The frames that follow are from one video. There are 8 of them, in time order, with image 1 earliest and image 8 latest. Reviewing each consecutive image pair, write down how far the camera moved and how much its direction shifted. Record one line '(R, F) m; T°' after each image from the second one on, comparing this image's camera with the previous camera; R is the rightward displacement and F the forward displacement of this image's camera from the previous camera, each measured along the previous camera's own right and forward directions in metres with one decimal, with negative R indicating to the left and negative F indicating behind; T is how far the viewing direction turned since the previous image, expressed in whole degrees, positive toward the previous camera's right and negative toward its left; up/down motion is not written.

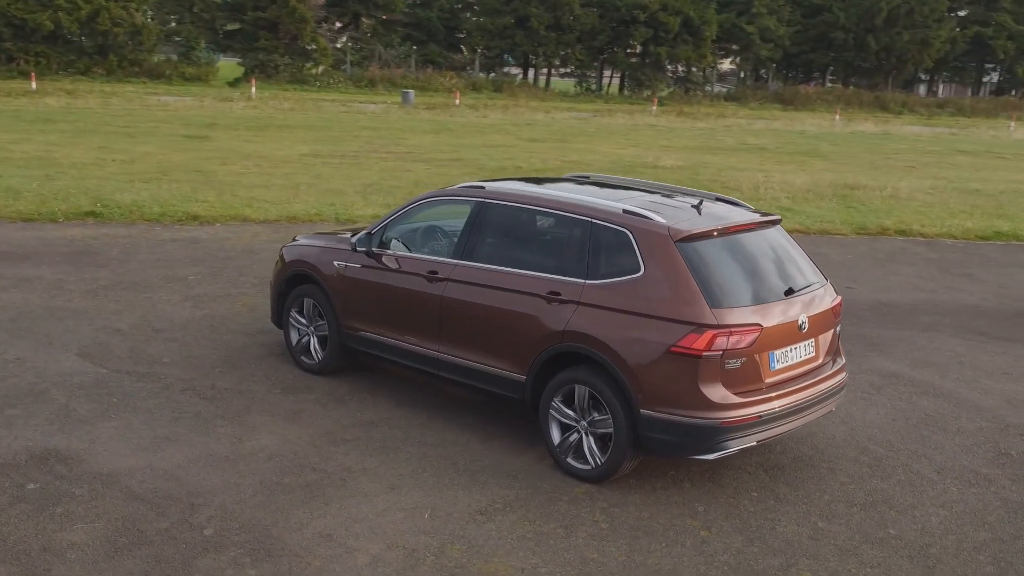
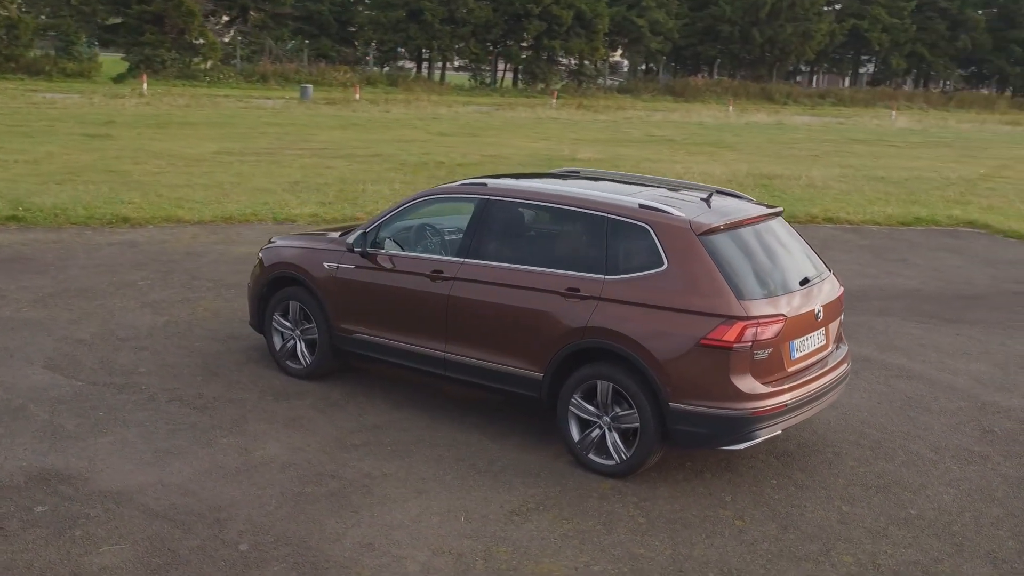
(-0.7, +0.1) m; +6°
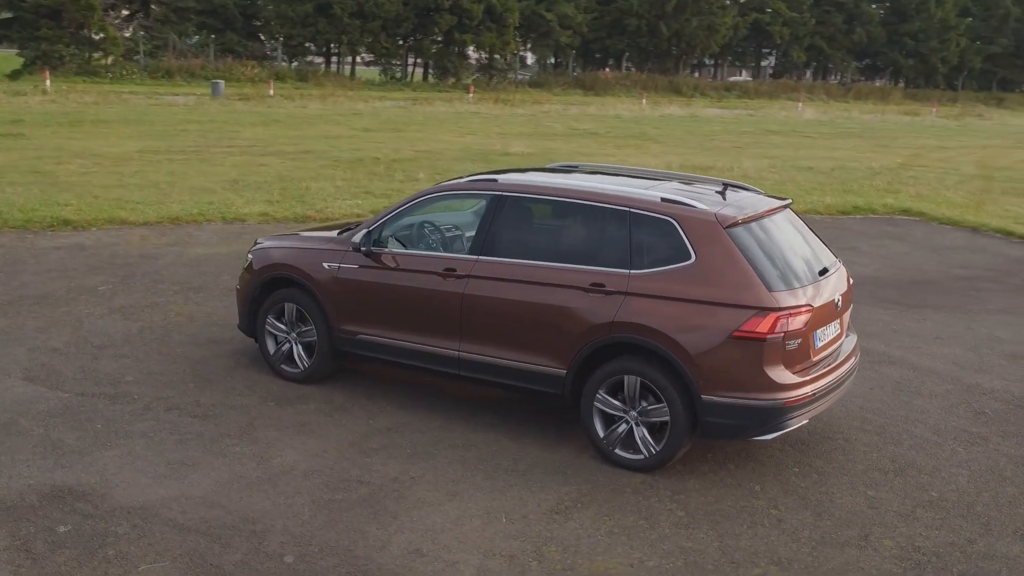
(-0.7, +0.1) m; +5°
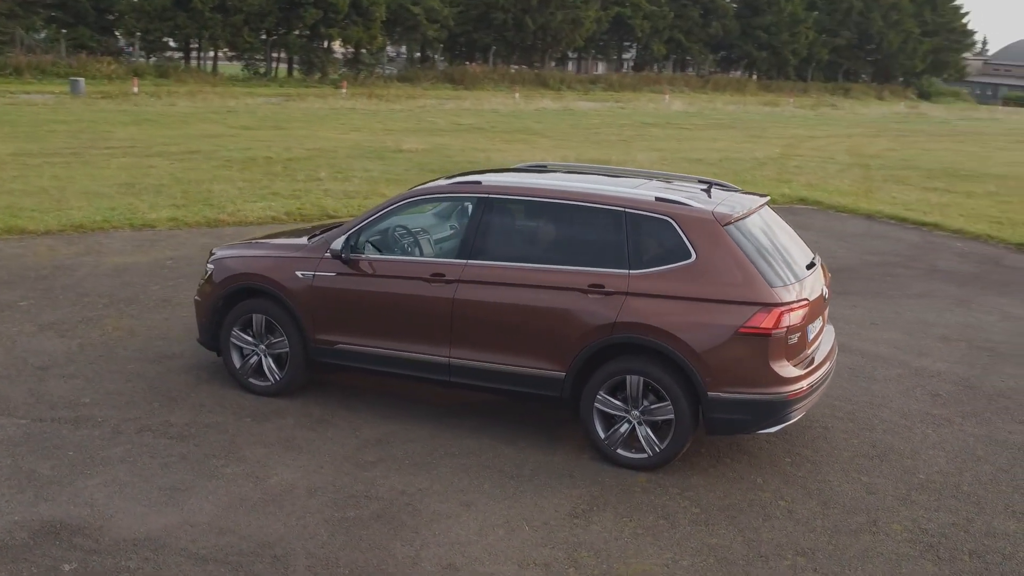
(-0.7, +0.1) m; +7°
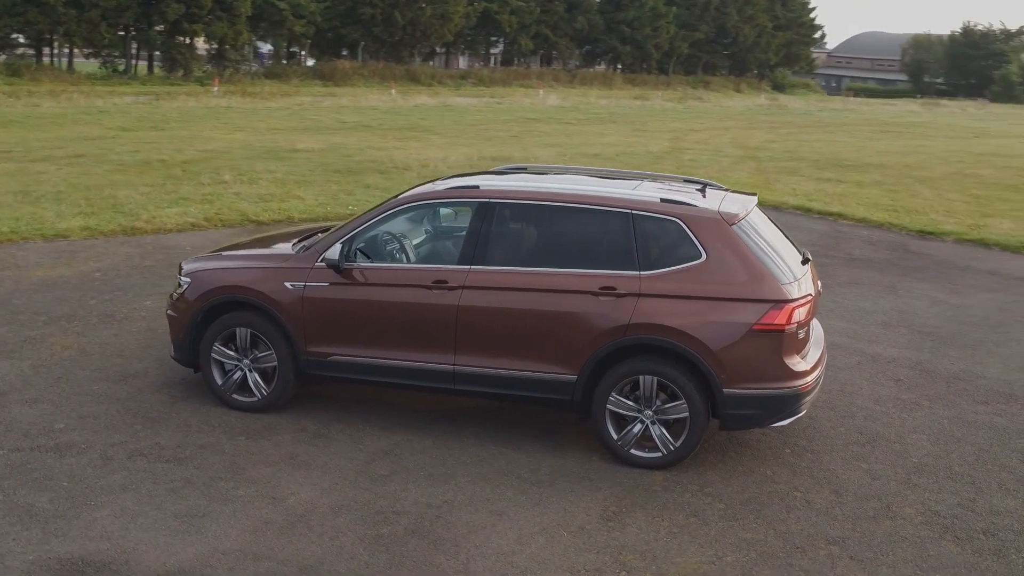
(-0.8, +0.1) m; +7°
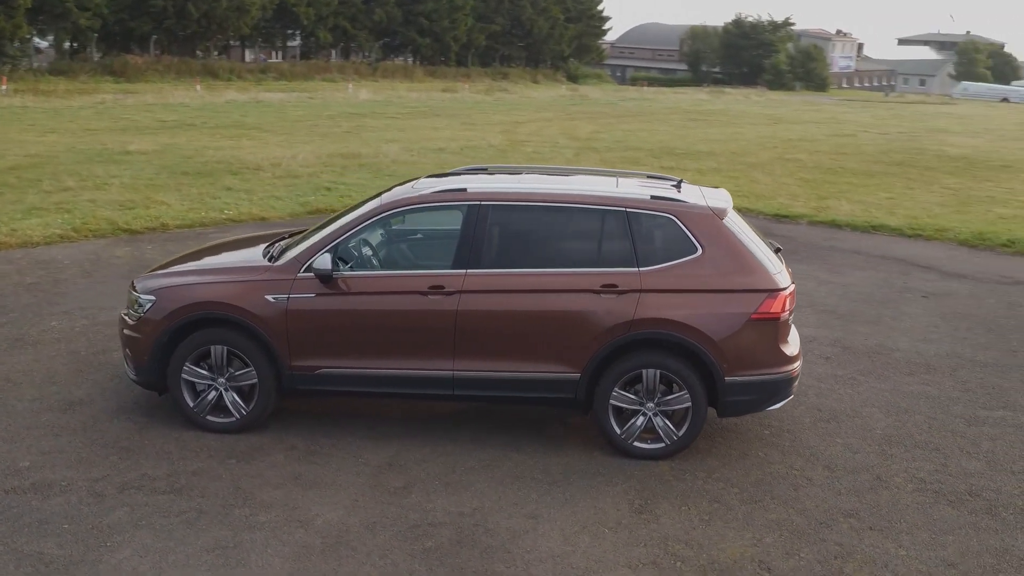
(-1.1, +0.1) m; +11°
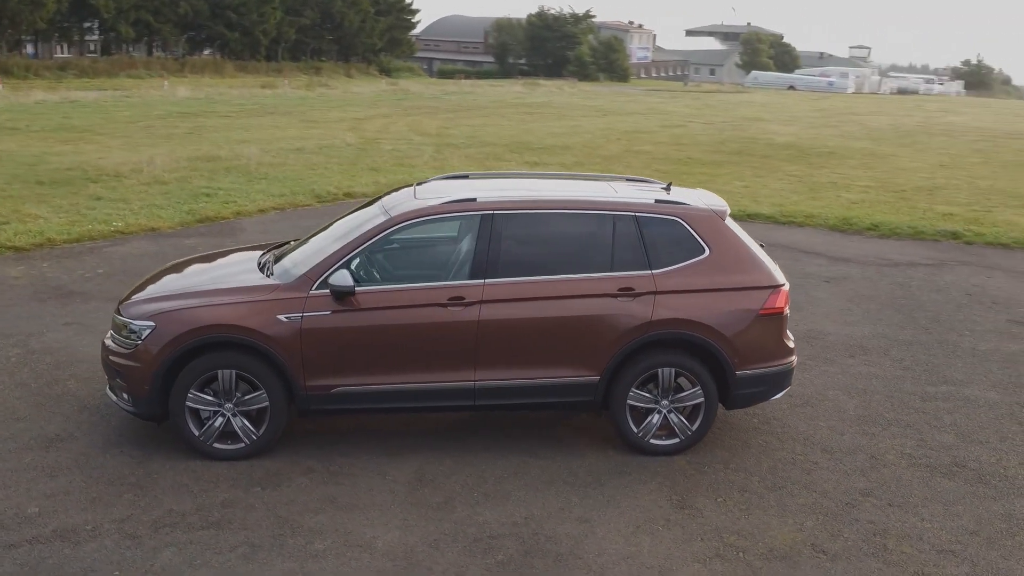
(-1.2, +0.1) m; +10°
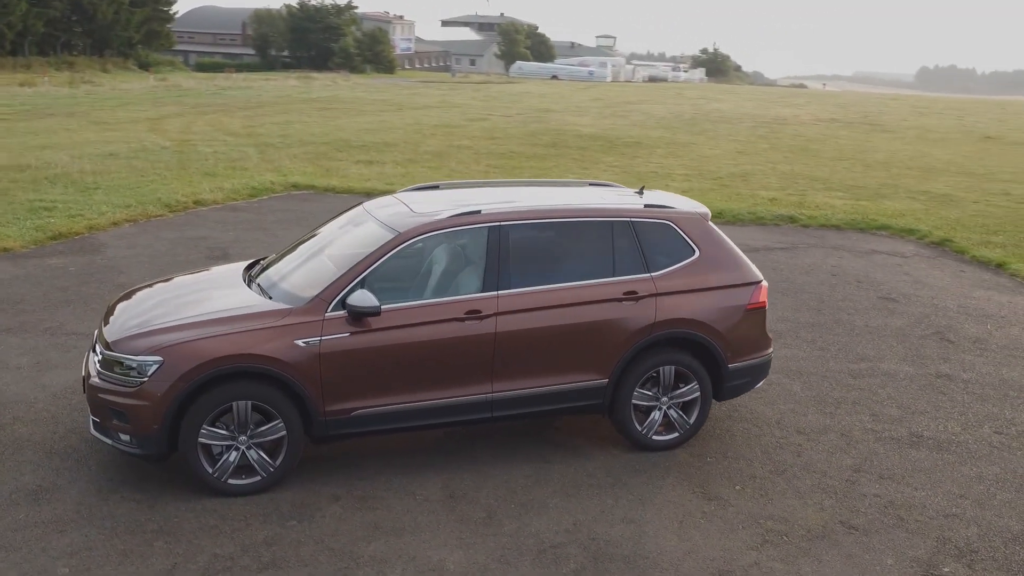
(-1.4, +0.1) m; +13°
